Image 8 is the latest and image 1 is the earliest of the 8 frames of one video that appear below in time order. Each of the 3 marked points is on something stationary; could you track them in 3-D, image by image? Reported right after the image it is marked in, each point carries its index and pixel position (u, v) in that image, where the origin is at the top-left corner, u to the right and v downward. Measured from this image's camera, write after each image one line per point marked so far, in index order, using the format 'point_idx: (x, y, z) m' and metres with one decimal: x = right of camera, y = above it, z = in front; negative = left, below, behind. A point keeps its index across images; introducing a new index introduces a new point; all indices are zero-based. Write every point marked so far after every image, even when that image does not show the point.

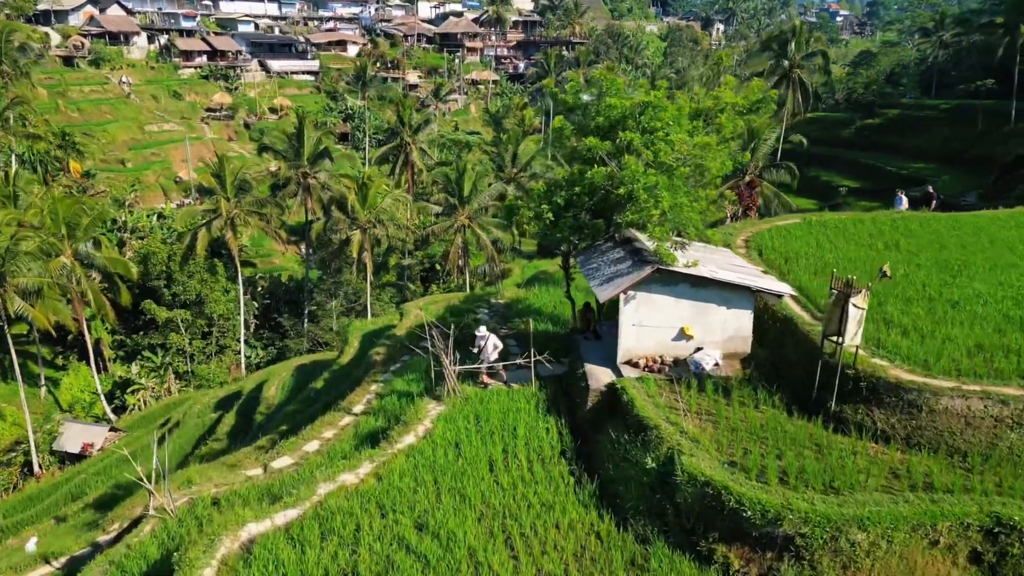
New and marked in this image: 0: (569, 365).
0: (+1.0, -1.4, +13.3) m
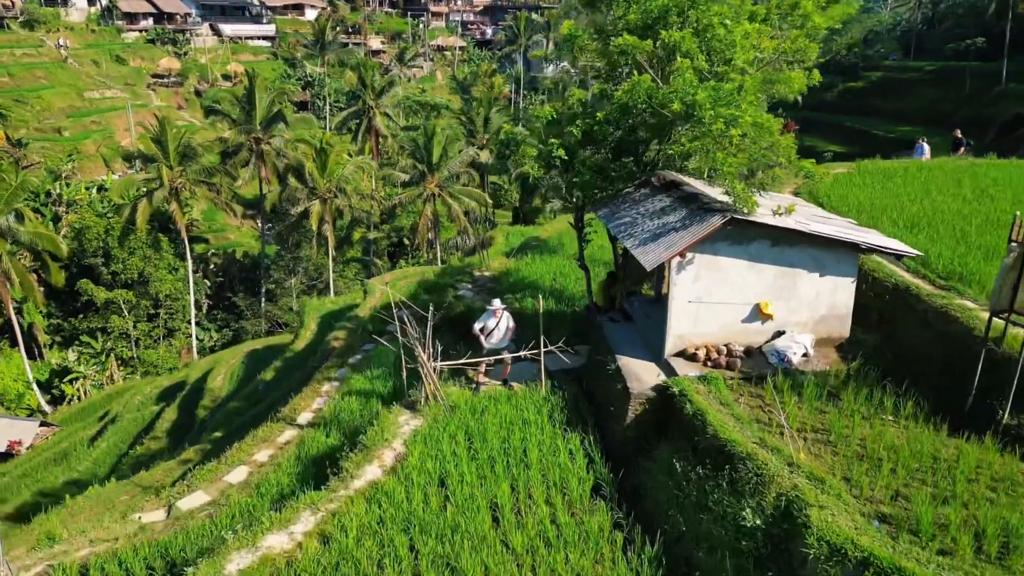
0: (+1.0, -0.9, +9.8) m
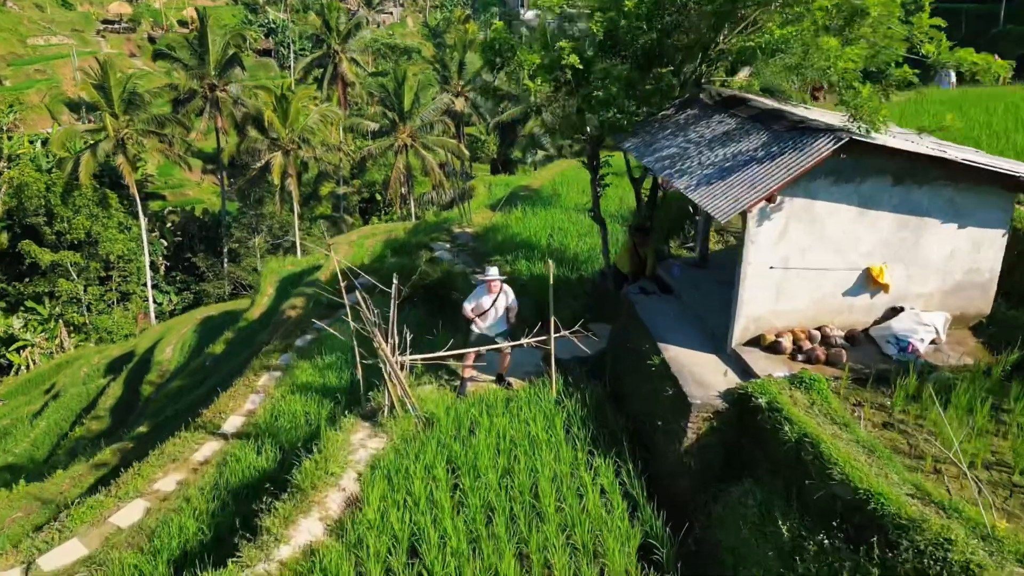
0: (+1.0, -0.5, +7.2) m
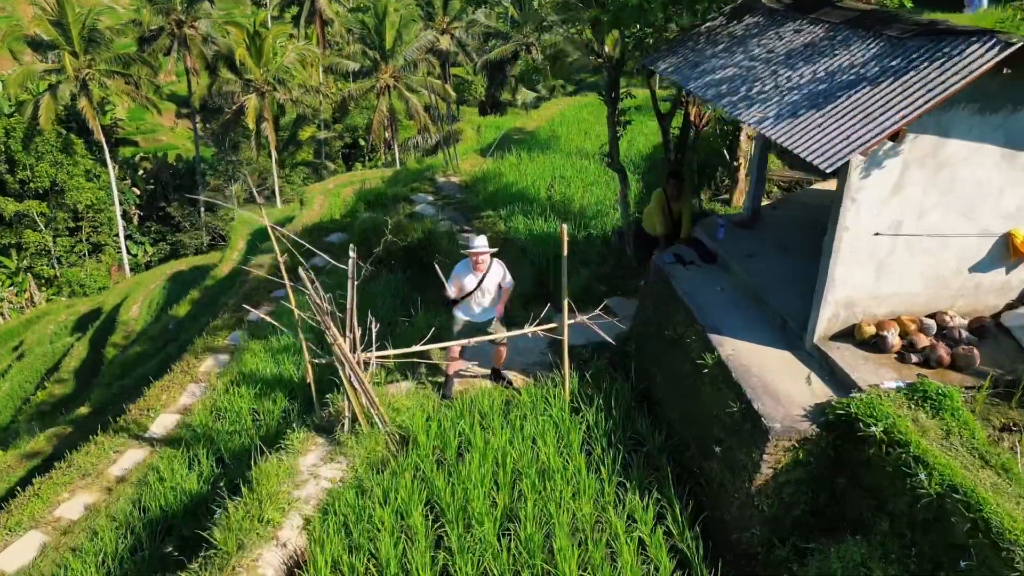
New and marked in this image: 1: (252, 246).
0: (+1.0, -0.3, +5.6) m
1: (-6.5, +1.0, +18.4) m
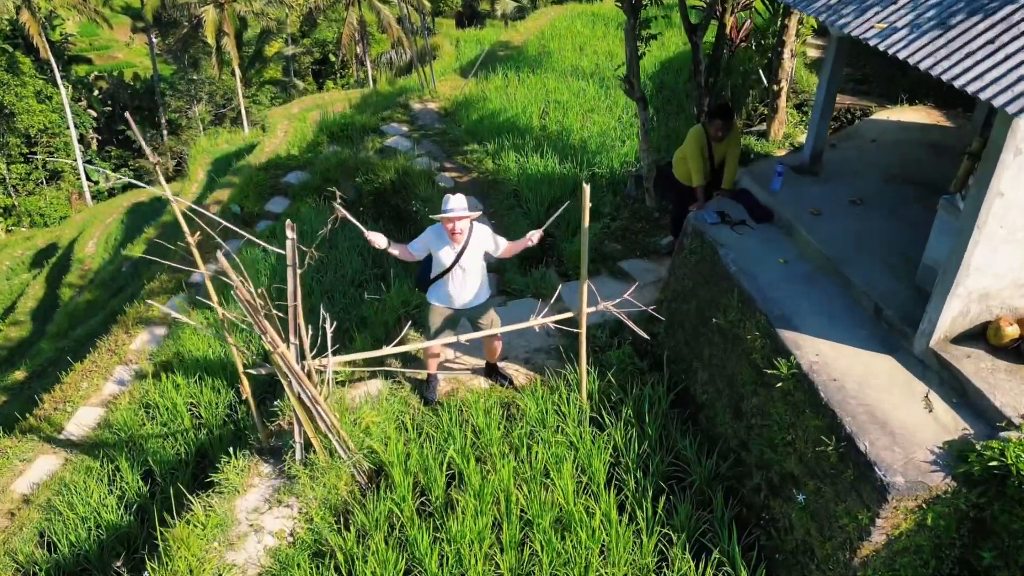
0: (+1.0, -0.1, +4.5) m
1: (-6.8, +2.5, +16.8) m
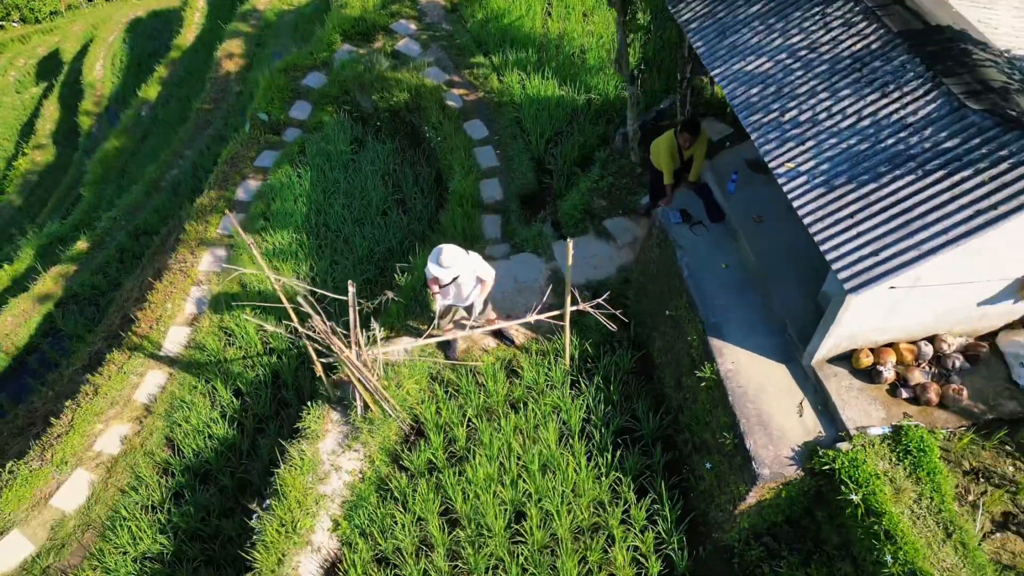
0: (+1.0, +0.1, +5.6) m
1: (-6.7, +6.2, +16.7) m
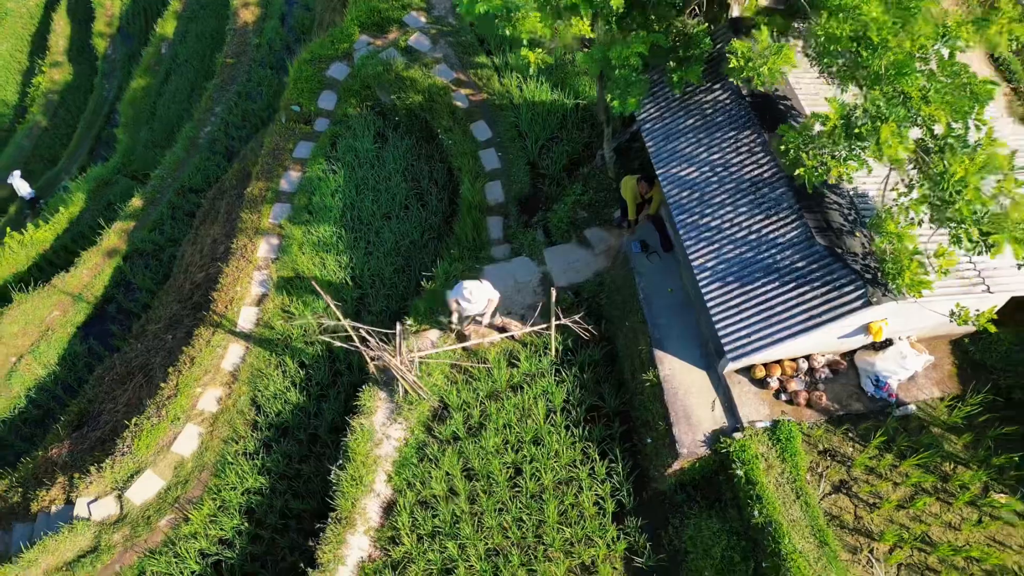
0: (+1.0, 0.0, +7.4) m
1: (-6.7, +7.9, +17.2) m
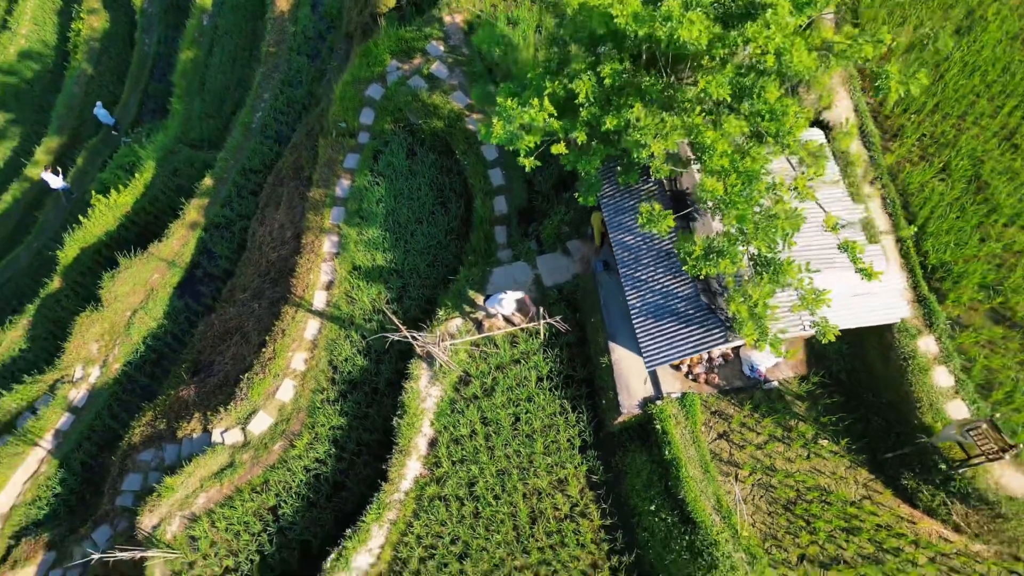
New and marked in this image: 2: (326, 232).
0: (+1.0, 0.0, +10.4) m
1: (-6.7, +9.4, +18.9) m
2: (-3.0, +0.9, +12.1) m
